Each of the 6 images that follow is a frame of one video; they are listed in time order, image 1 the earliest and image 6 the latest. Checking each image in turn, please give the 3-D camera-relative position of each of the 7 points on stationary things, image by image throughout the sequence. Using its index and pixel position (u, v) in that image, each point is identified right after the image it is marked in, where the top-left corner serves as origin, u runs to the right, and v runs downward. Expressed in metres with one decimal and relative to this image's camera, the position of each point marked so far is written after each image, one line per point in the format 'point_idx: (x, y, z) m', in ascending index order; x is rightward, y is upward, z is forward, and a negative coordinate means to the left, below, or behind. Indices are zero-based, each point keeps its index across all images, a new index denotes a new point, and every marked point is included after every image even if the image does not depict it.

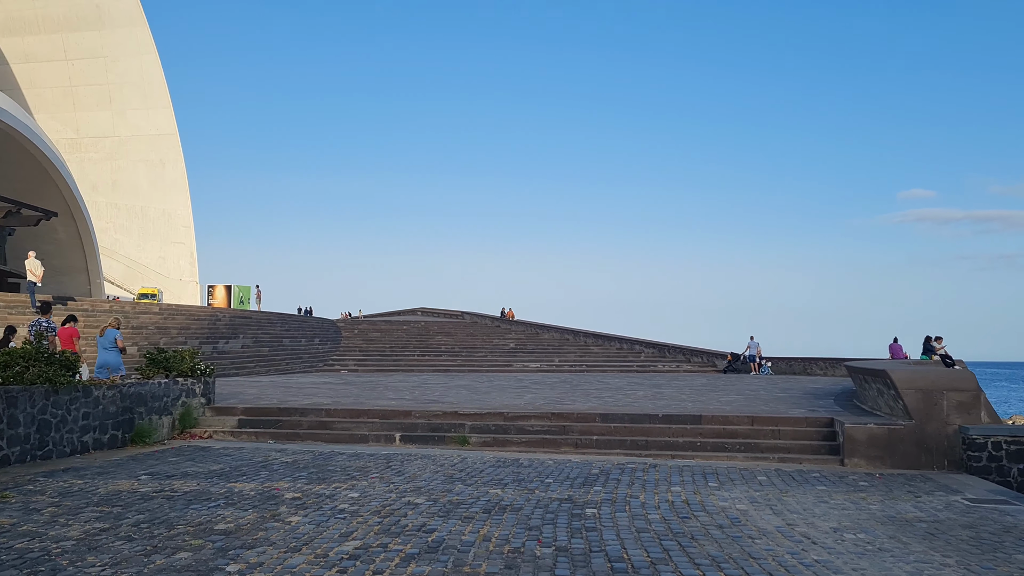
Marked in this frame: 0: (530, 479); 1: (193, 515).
0: (+0.1, -1.5, +7.2) m
1: (-2.0, -1.4, +5.5) m
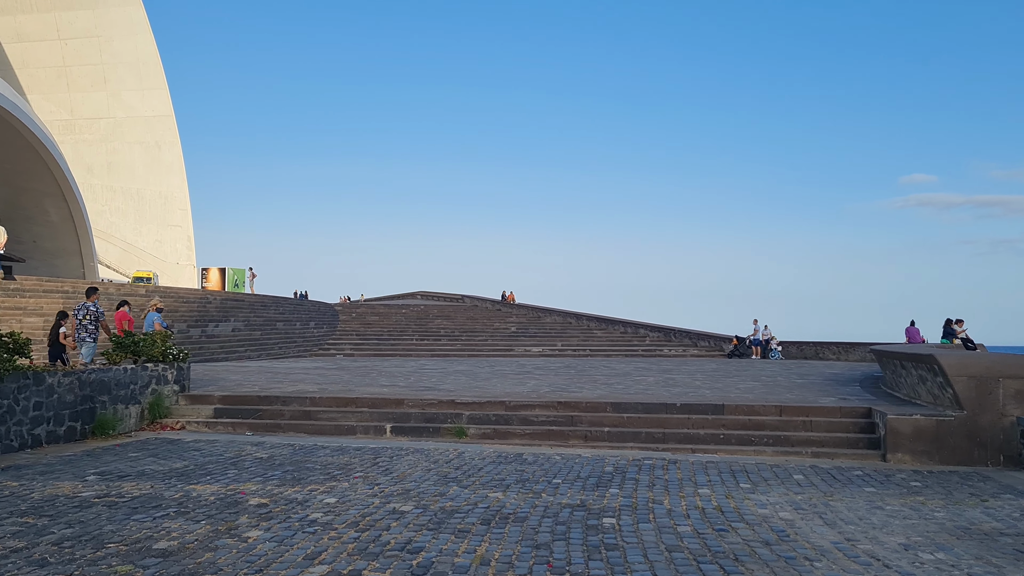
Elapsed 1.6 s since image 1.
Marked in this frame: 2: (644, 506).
0: (+0.2, -1.4, +6.3) m
1: (-1.9, -1.2, +4.5) m
2: (+0.8, -1.3, +5.4) m
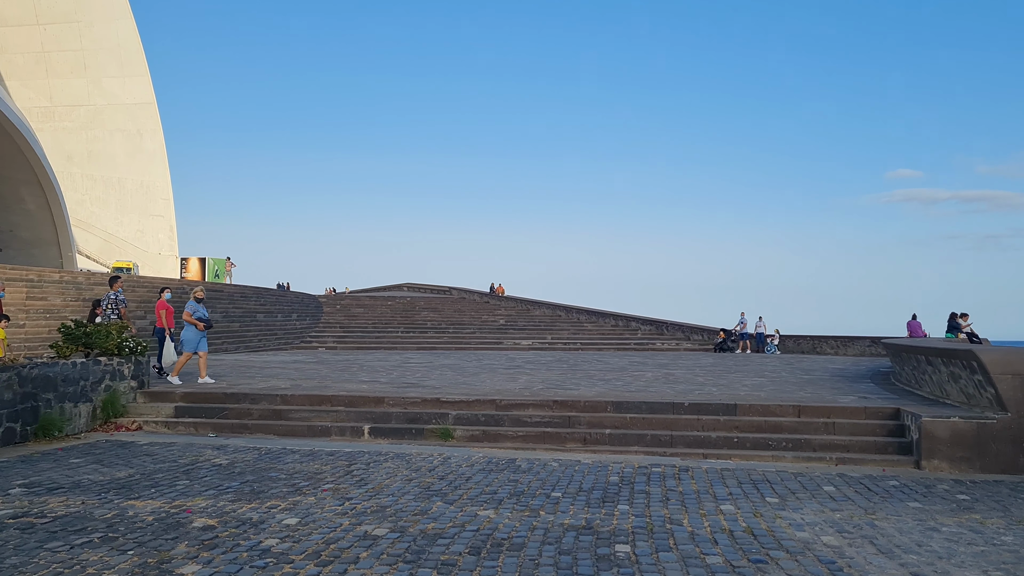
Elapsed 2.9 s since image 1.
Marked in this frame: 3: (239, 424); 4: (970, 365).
0: (+0.1, -1.3, +5.5) m
1: (-2.0, -1.1, +3.7) m
2: (+0.8, -1.2, +4.6) m
3: (-2.5, -1.3, +8.2) m
4: (+3.8, -0.6, +7.3) m
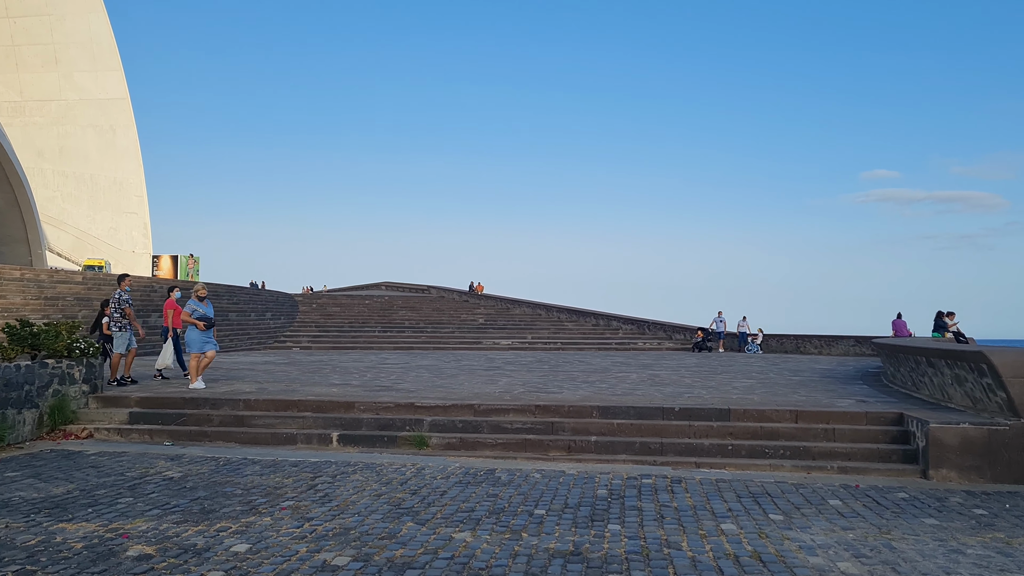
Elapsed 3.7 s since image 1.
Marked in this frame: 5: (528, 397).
0: (0.0, -1.2, +5.0) m
1: (-2.0, -1.1, +3.1) m
2: (+0.7, -1.2, +4.1) m
3: (-2.7, -1.2, +7.7) m
4: (+3.6, -0.6, +6.9) m
5: (+0.2, -1.0, +8.4) m
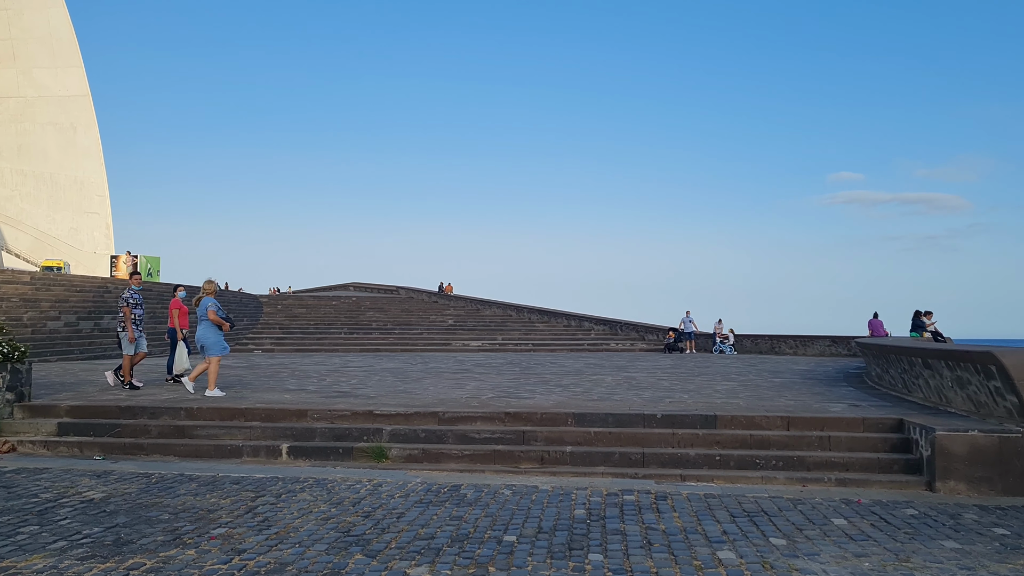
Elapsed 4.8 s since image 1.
0: (-0.2, -1.2, +4.4) m
1: (-2.1, -1.1, +2.4) m
2: (+0.5, -1.2, +3.4) m
3: (-2.9, -1.2, +6.9) m
4: (+3.4, -0.6, +6.4) m
5: (-0.1, -1.0, +7.8) m
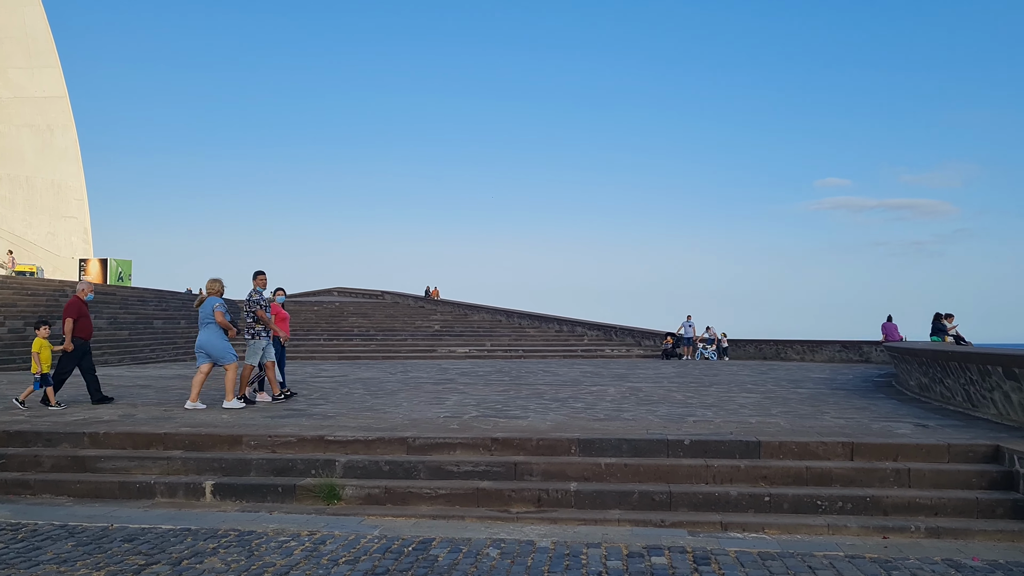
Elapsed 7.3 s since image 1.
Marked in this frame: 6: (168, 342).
0: (-0.2, -1.1, +2.9) m
1: (-2.2, -1.0, +1.0) m
2: (+0.5, -1.1, +2.0) m
3: (-3.0, -1.2, +5.4) m
4: (+3.3, -0.5, +5.0) m
5: (-0.2, -1.0, +6.3) m
6: (-7.7, -1.2, +19.9) m
